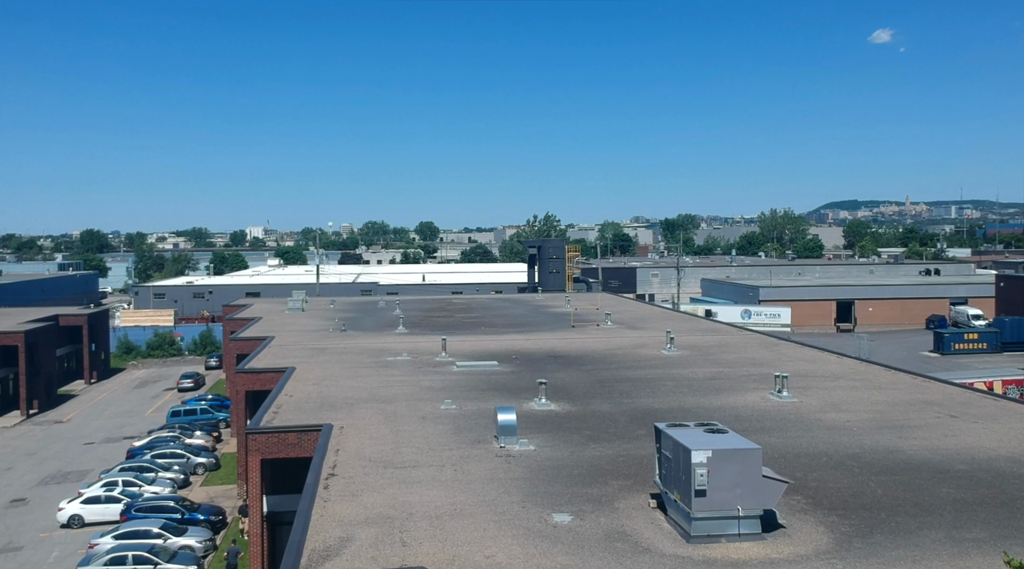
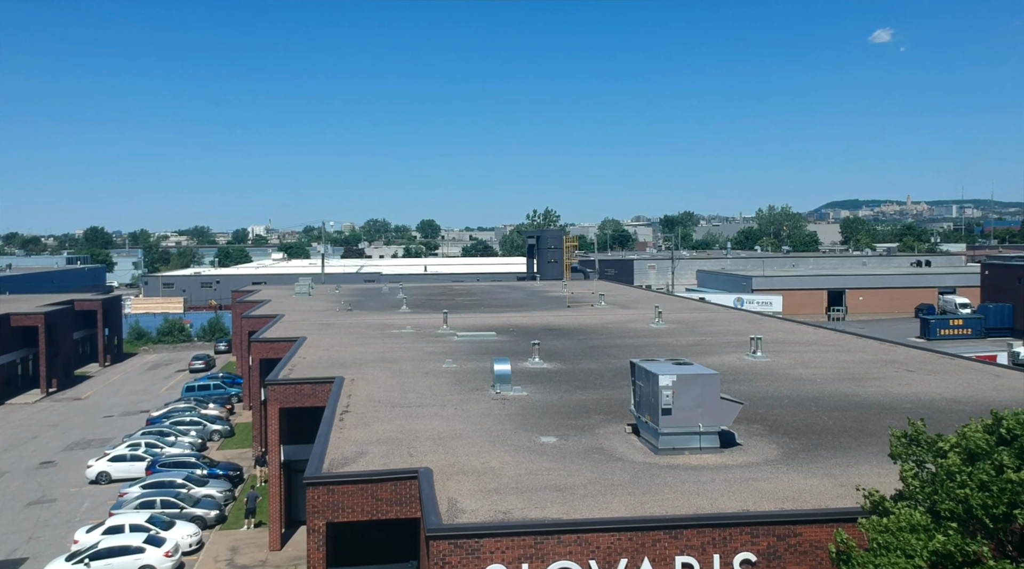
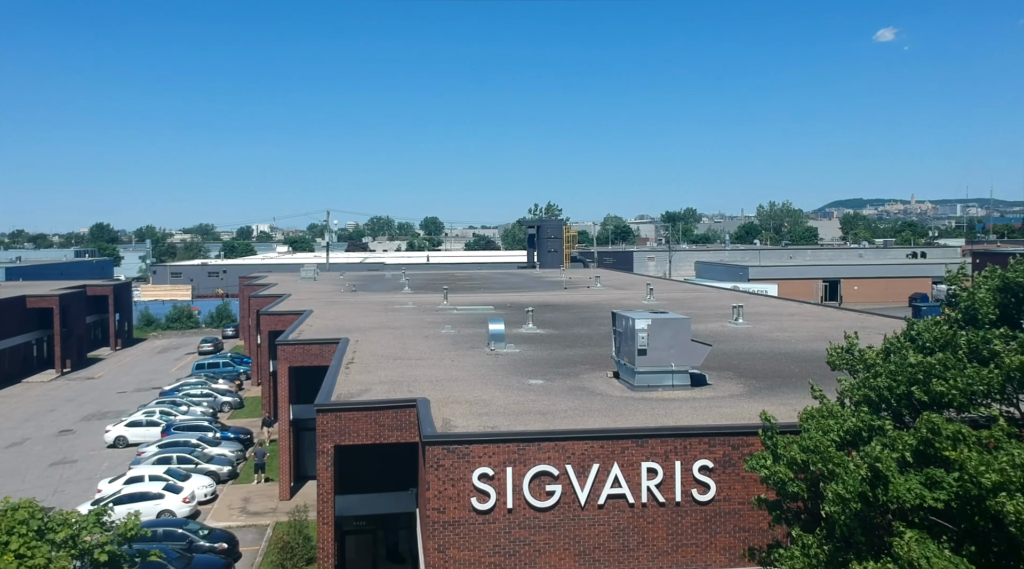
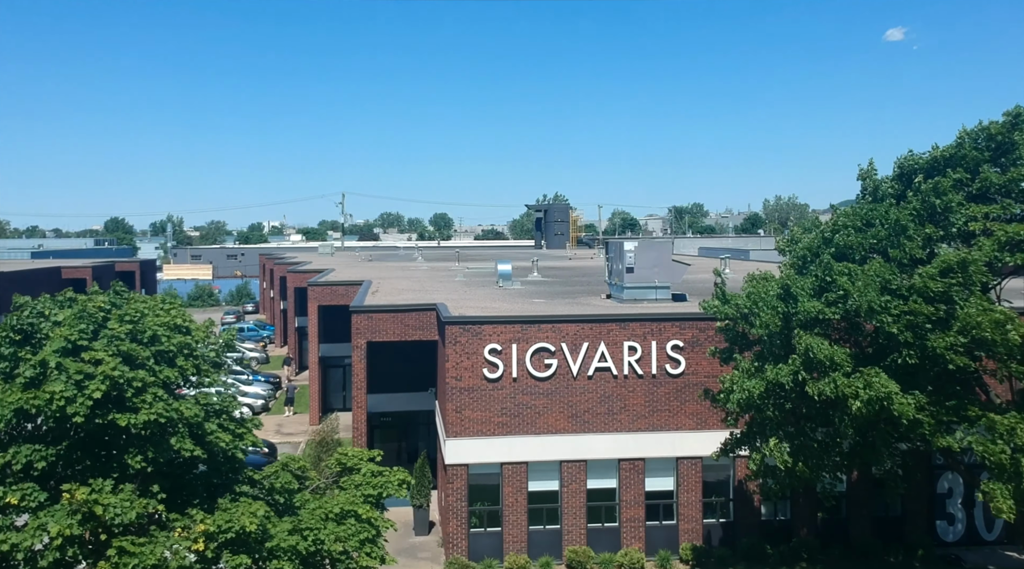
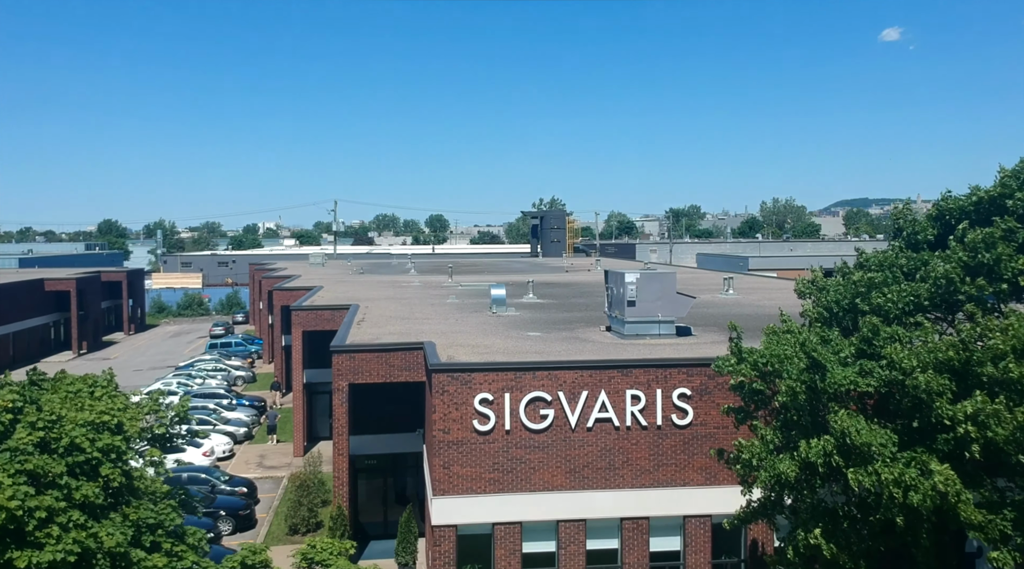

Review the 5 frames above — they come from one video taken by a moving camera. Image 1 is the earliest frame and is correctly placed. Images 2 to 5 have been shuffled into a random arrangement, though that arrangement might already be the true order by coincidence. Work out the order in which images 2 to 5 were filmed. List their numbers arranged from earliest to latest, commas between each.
2, 3, 5, 4
